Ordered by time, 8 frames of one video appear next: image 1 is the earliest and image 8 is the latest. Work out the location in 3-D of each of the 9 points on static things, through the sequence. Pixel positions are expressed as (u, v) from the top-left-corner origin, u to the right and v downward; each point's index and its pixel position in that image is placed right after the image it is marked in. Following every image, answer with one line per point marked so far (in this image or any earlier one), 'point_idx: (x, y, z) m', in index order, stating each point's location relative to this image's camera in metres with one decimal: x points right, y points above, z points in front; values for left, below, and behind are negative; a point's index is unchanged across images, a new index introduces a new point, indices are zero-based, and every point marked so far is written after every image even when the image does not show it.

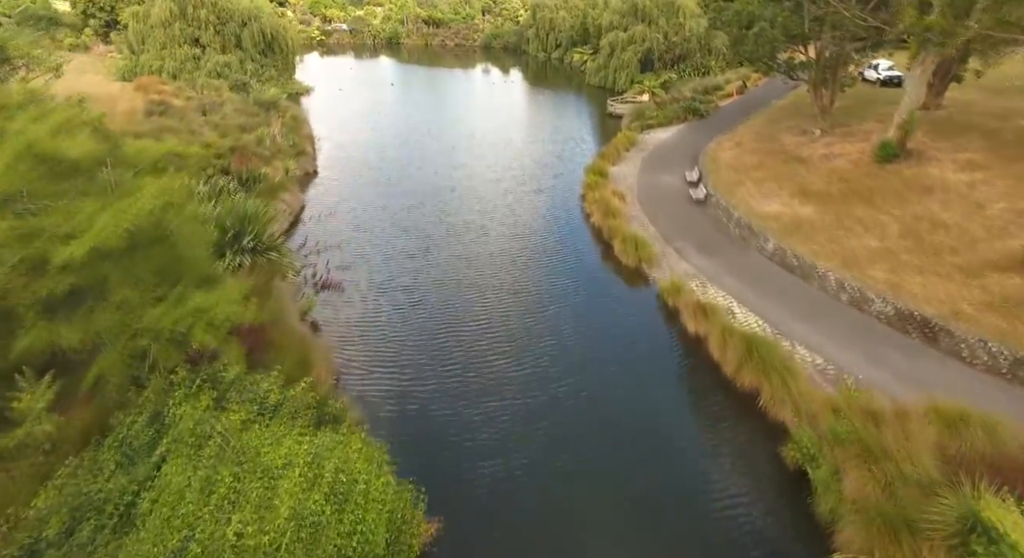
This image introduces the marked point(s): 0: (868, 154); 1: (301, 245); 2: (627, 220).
0: (+10.8, +3.8, +19.8) m
1: (-5.4, +0.7, +16.7) m
2: (+3.1, +1.4, +17.6) m
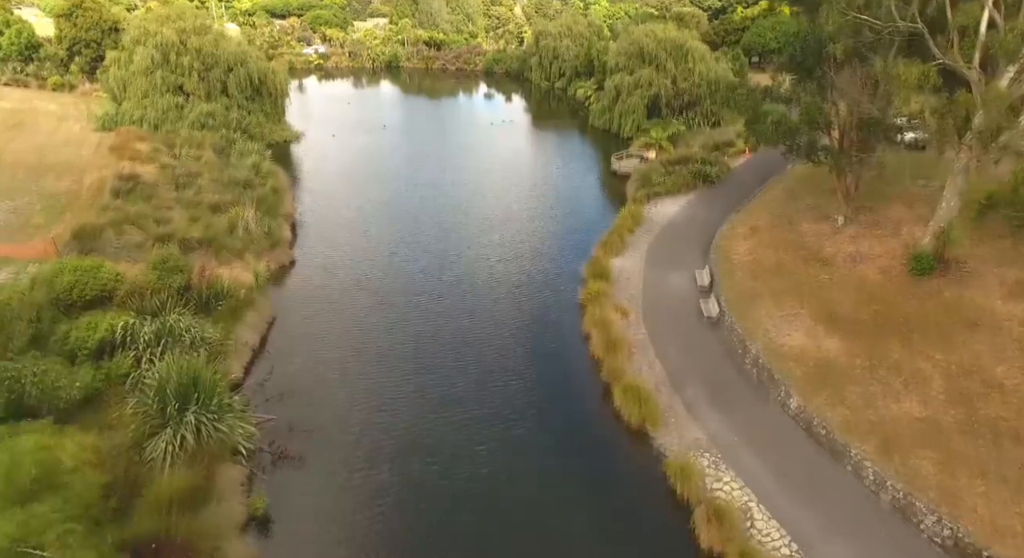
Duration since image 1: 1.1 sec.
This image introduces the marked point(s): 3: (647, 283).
0: (+10.6, +0.5, +17.8) m
1: (-5.7, -2.5, +14.9) m
2: (+2.8, -1.8, +15.6) m
3: (+4.0, -0.1, +19.2) m
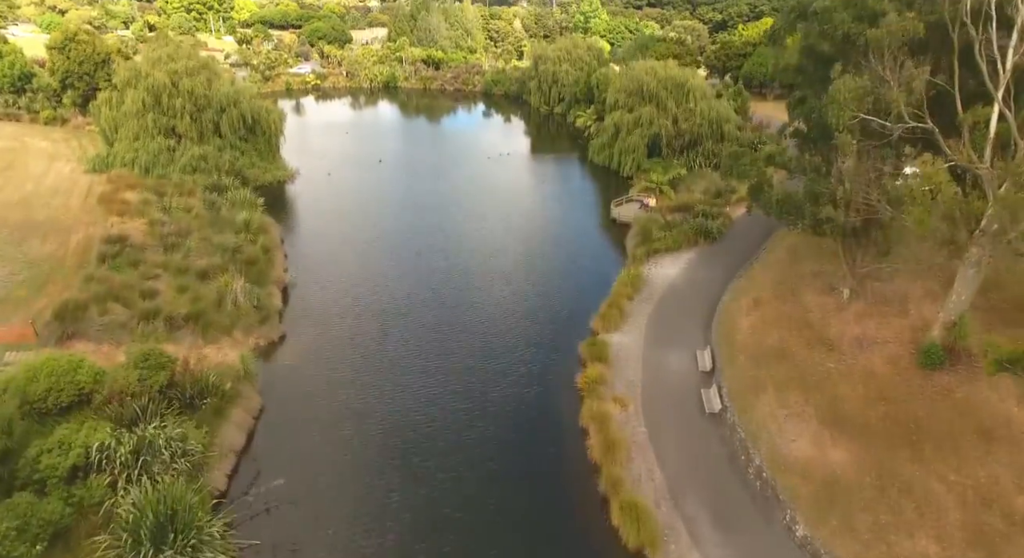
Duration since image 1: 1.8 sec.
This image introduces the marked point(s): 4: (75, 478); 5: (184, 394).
0: (+10.4, -1.8, +17.2) m
1: (-5.8, -4.8, +14.3) m
2: (+2.7, -4.1, +15.0) m
3: (+3.8, -2.4, +18.6) m
4: (-8.4, -3.8, +12.6) m
5: (-7.9, -2.8, +15.7) m
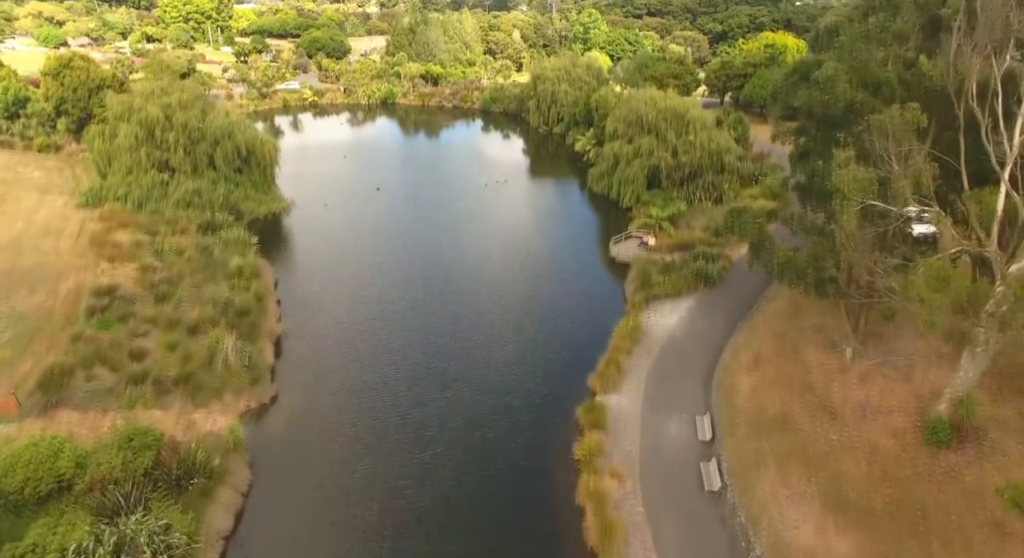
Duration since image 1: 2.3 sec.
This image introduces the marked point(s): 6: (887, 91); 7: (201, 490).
0: (+10.3, -3.6, +16.8) m
1: (-5.9, -6.6, +13.9) m
2: (+2.6, -5.9, +14.6) m
3: (+3.7, -4.2, +18.2) m
4: (-8.5, -5.6, +12.2) m
5: (-8.1, -4.6, +15.3) m
6: (+9.0, +4.5, +15.7) m
7: (-7.4, -5.0, +15.7) m
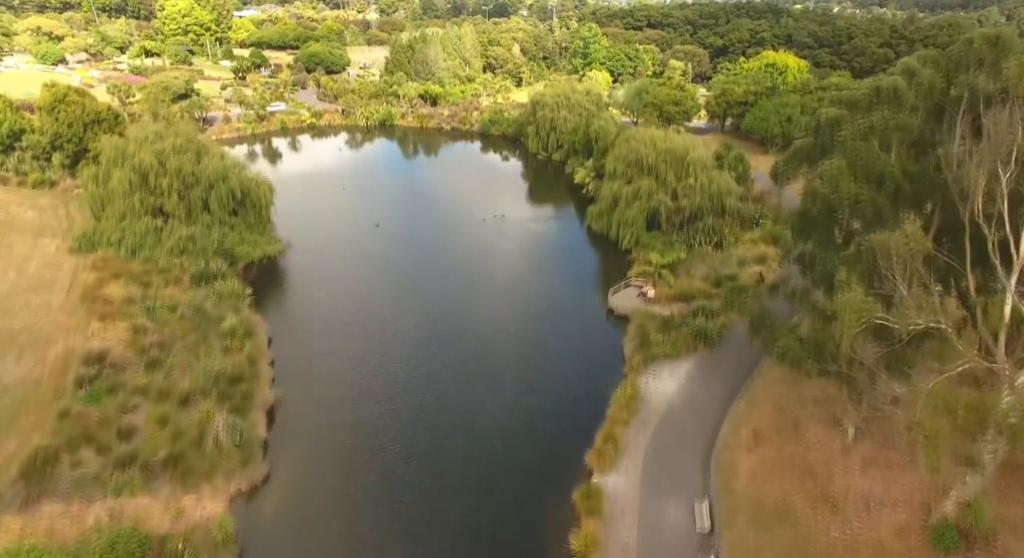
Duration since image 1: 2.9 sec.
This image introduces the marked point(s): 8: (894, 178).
0: (+10.2, -5.9, +16.4) m
1: (-6.1, -8.9, +13.5) m
2: (+2.4, -8.3, +14.3) m
3: (+3.6, -6.5, +17.8) m
4: (-8.7, -7.9, +11.8) m
5: (-8.2, -6.9, +15.0) m
6: (+8.9, +2.2, +15.3) m
7: (-7.6, -7.3, +15.3) m
8: (+9.0, +2.3, +15.3) m
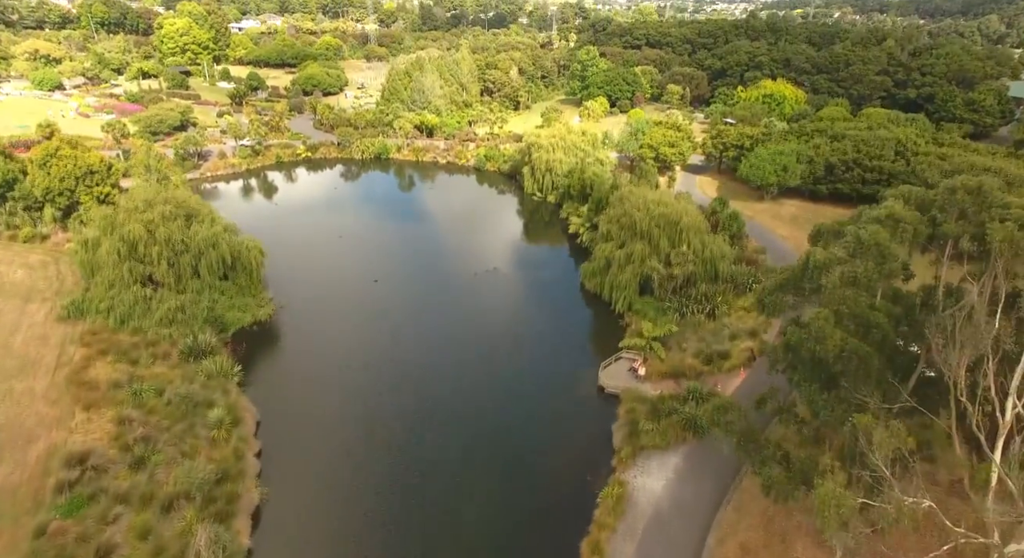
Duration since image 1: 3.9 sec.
0: (+9.7, -9.4, +16.2) m
1: (-6.6, -12.4, +13.3) m
2: (+1.9, -11.7, +14.1) m
3: (+3.1, -10.0, +17.7) m
4: (-9.1, -11.4, +11.7) m
5: (-8.7, -10.3, +14.8) m
6: (+8.4, -1.3, +15.2) m
7: (-8.1, -10.7, +15.1) m
8: (+8.5, -1.1, +15.2) m
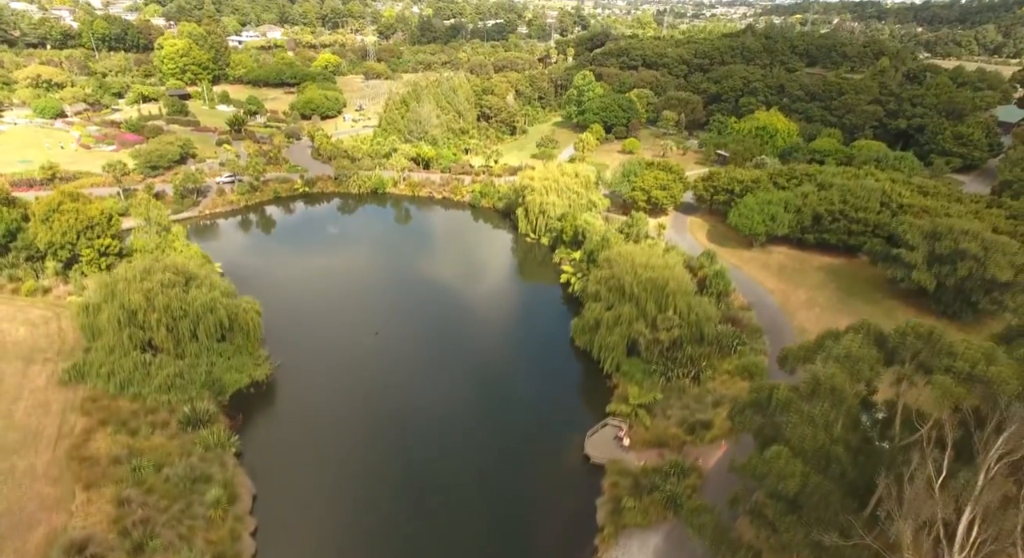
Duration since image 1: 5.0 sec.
0: (+9.2, -12.8, +17.1) m
1: (-7.1, -15.7, +14.2) m
2: (+1.4, -15.1, +15.0) m
3: (+2.6, -13.4, +18.5) m
4: (-9.7, -14.7, +12.5) m
5: (-9.2, -13.6, +15.7) m
6: (+7.9, -4.6, +16.1) m
7: (-8.6, -14.0, +16.0) m
8: (+8.0, -4.5, +16.1) m
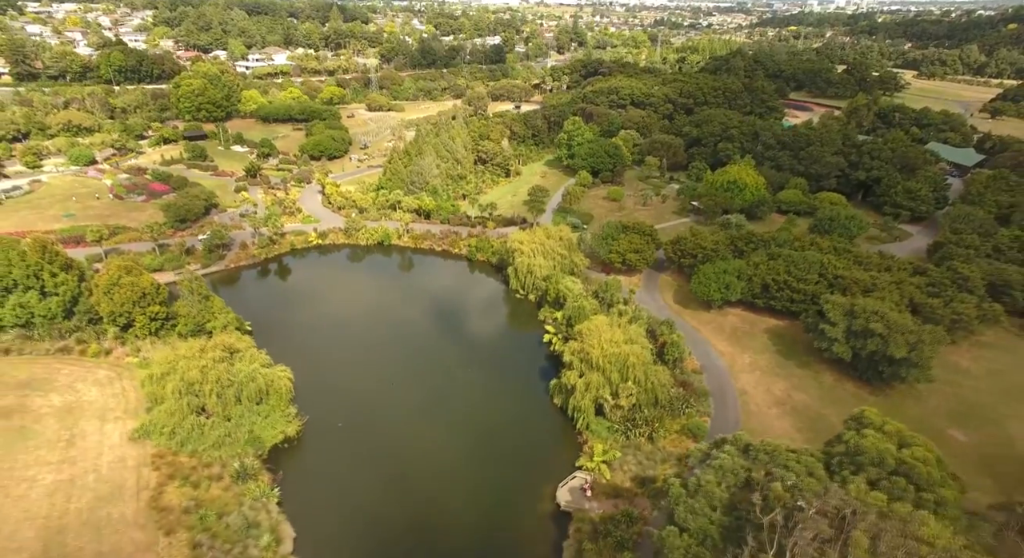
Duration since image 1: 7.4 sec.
0: (+8.4, -17.6, +24.7) m
1: (-7.9, -20.5, +21.7) m
2: (+0.6, -19.9, +22.5) m
3: (+1.8, -18.2, +26.1) m
4: (-10.5, -19.5, +20.1) m
5: (-10.0, -18.4, +23.2) m
6: (+7.2, -9.5, +23.7) m
7: (-9.4, -18.8, +23.5) m
8: (+7.3, -9.3, +23.7) m
